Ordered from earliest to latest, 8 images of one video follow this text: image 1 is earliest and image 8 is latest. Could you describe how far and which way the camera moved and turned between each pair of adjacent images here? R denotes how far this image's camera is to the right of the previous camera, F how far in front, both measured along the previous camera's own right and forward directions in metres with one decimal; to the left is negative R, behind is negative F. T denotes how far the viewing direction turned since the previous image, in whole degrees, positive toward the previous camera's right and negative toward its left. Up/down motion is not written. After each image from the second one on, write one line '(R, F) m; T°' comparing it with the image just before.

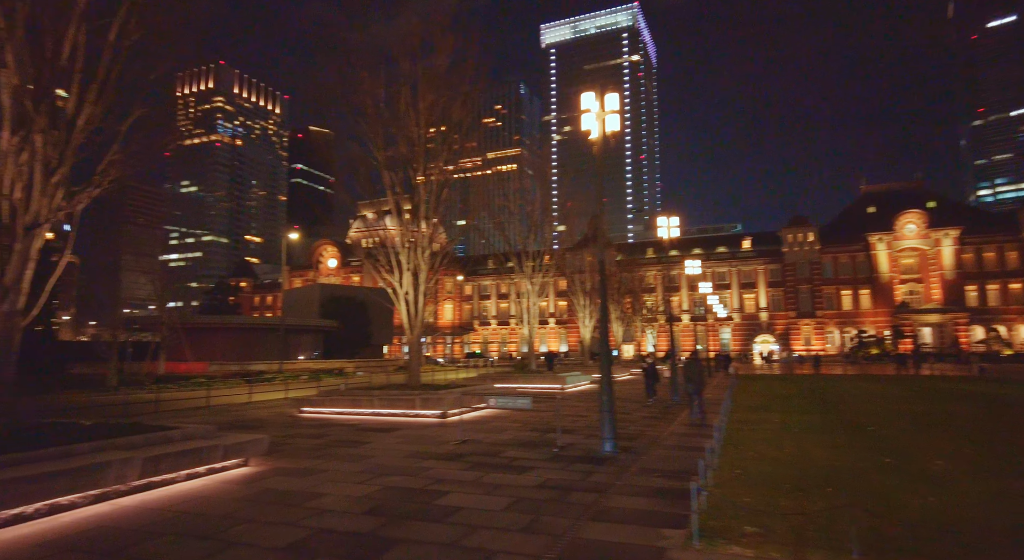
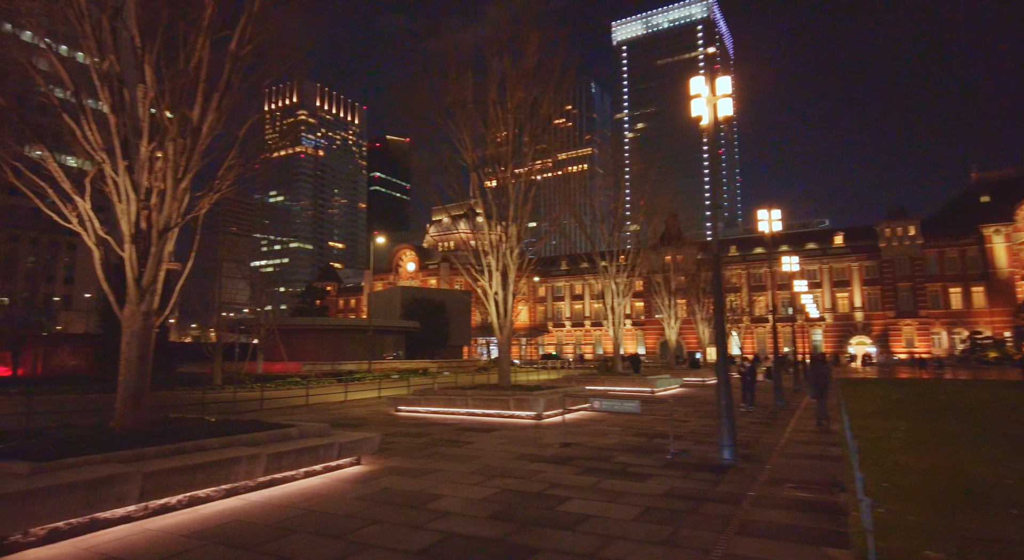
(-0.7, +0.3) m; -7°
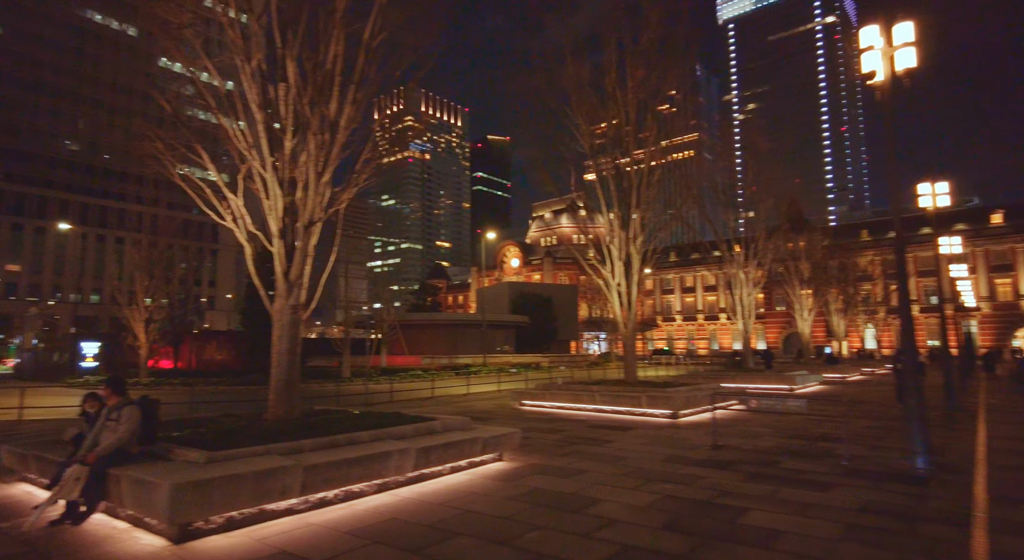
(-0.7, +0.6) m; -10°
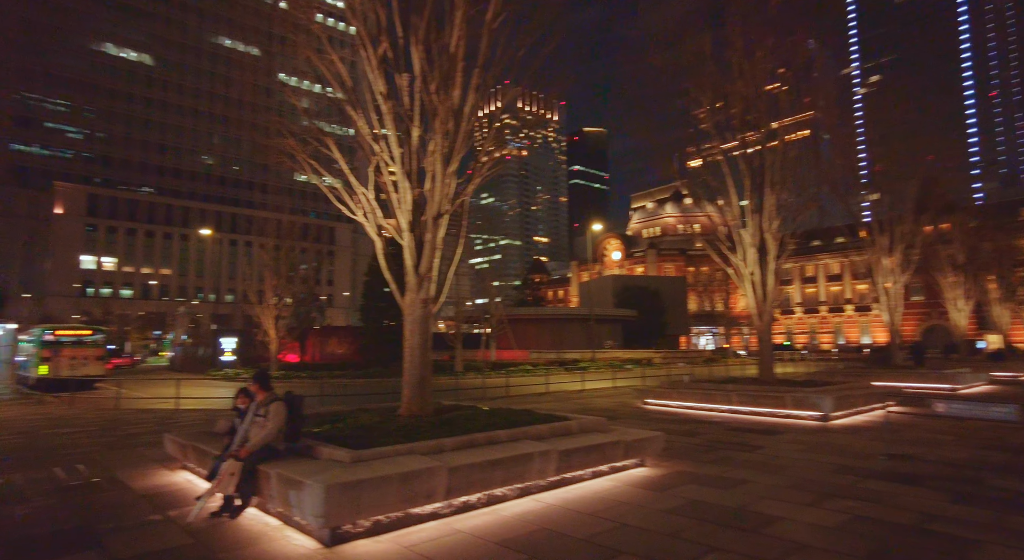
(-0.6, +0.6) m; -10°
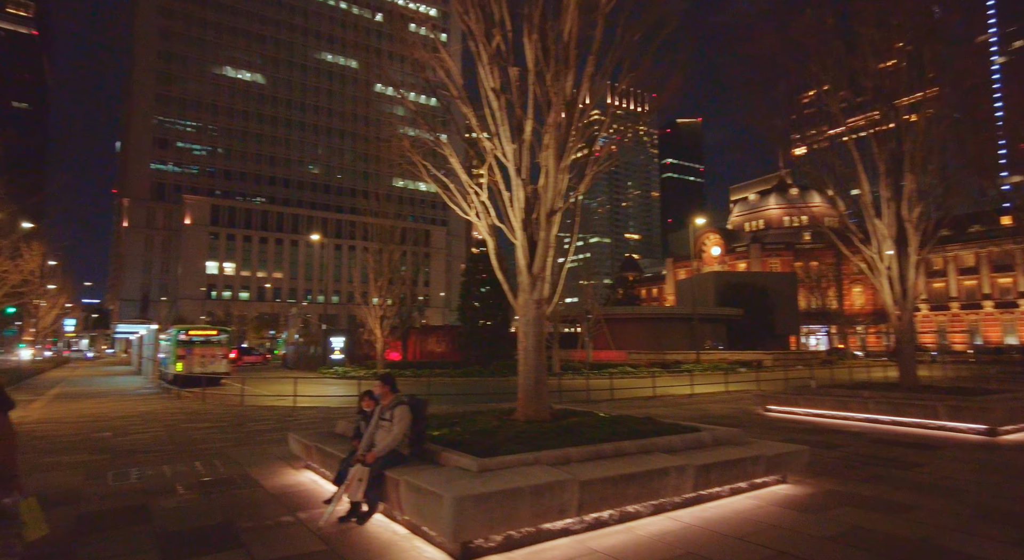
(-0.4, +0.4) m; -9°
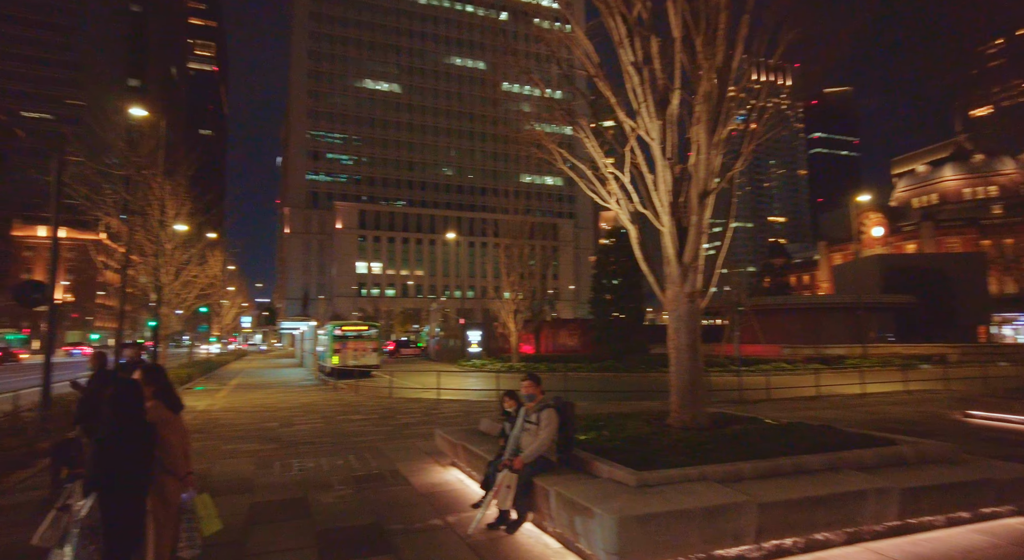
(-0.2, +0.5) m; -13°
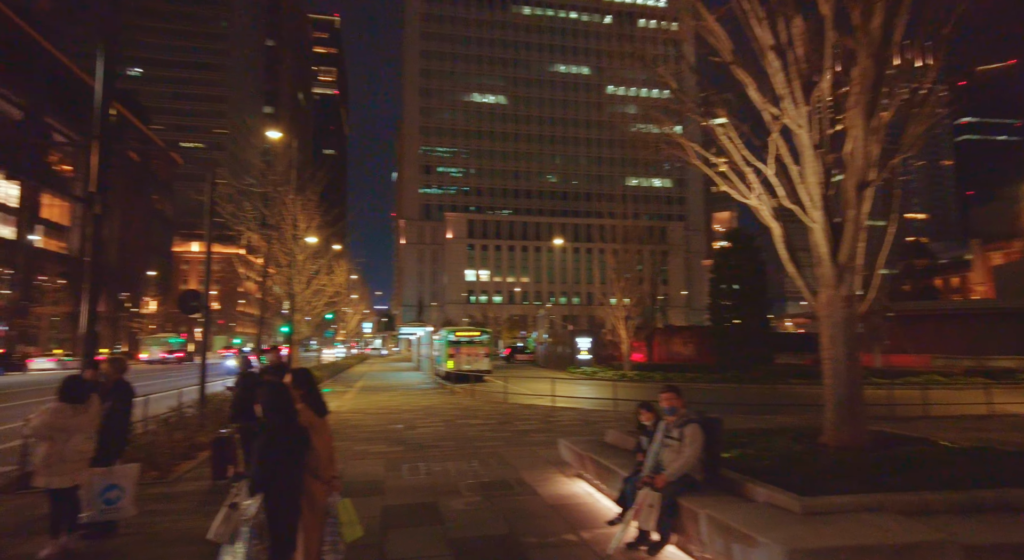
(-0.3, +0.2) m; -11°
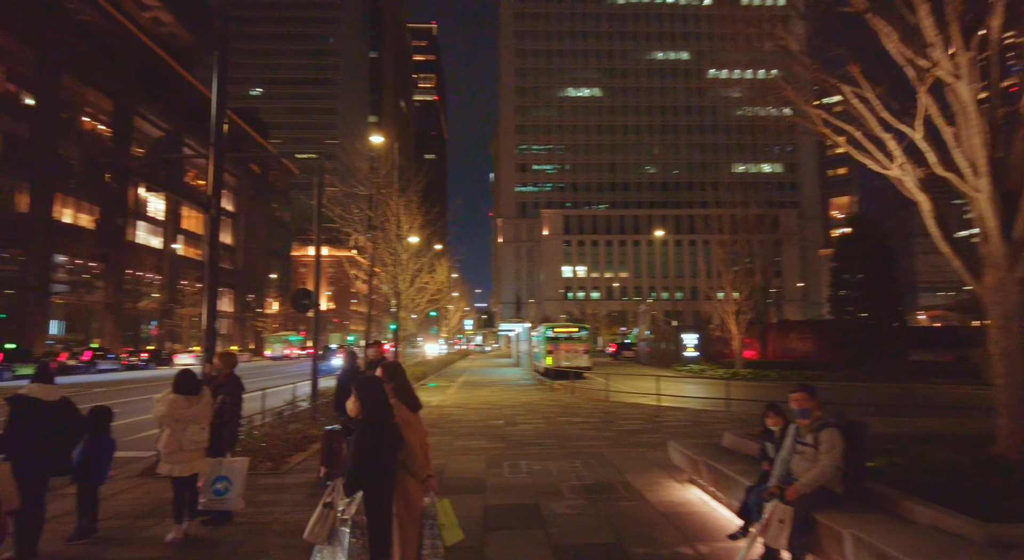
(0.0, +0.3) m; -10°
